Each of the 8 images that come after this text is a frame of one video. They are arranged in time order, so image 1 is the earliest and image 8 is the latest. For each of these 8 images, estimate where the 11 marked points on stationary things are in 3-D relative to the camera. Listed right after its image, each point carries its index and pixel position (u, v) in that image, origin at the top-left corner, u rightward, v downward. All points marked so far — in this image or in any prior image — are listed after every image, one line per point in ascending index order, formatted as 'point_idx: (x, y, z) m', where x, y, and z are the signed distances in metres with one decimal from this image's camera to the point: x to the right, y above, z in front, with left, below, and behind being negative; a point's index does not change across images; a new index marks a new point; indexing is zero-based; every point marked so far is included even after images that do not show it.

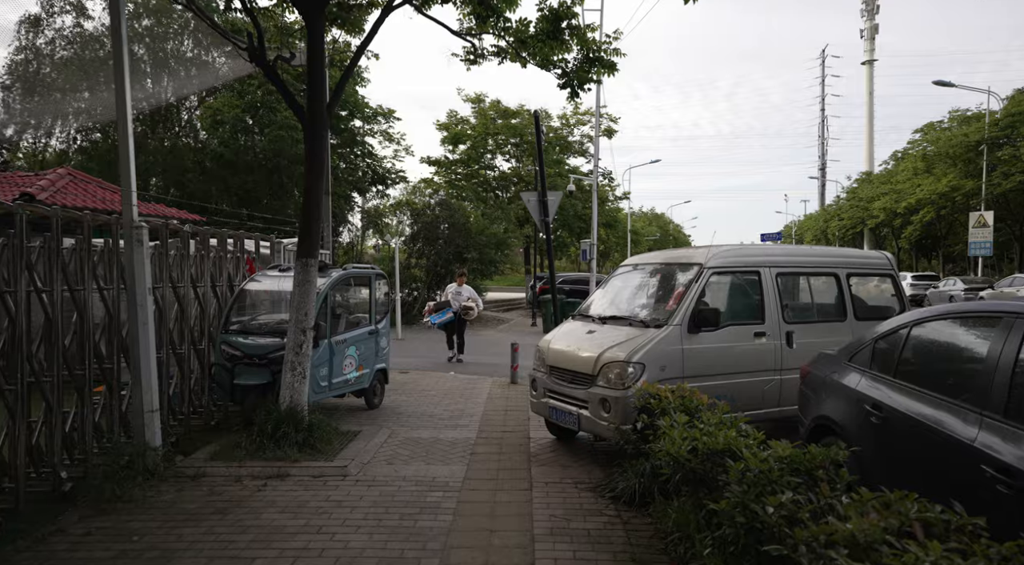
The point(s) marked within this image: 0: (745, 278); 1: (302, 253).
0: (+2.1, +0.1, +6.4) m
1: (-1.9, +0.3, +6.5) m
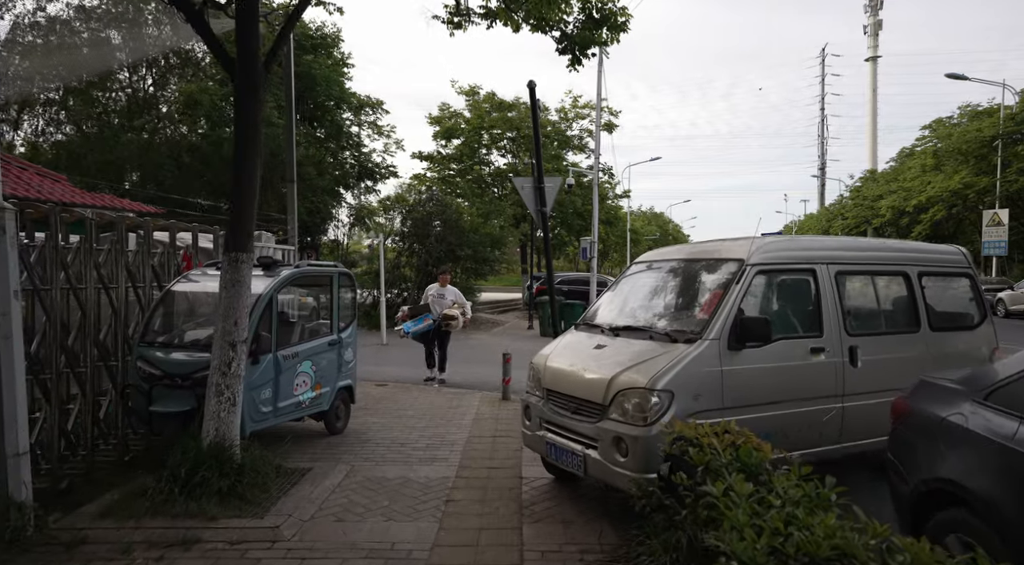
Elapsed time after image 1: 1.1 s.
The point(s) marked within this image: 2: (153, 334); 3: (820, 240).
0: (+2.0, 0.0, +5.0) m
1: (-2.0, +0.3, +5.1) m
2: (-3.0, -0.4, +6.0) m
3: (+2.3, +0.3, +5.3) m
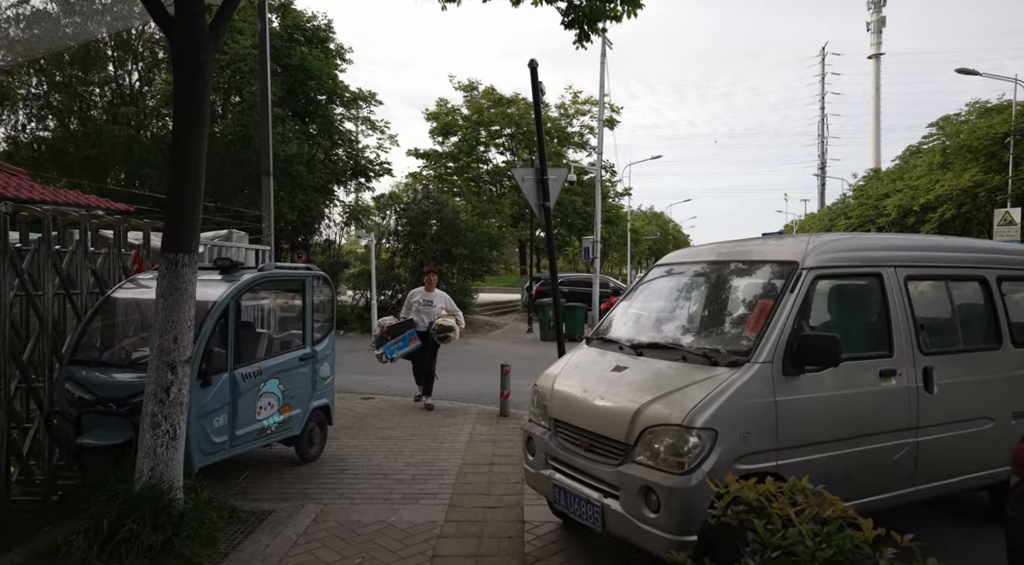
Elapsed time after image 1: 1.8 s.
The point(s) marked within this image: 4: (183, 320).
0: (+2.0, 0.0, +4.1) m
1: (-2.0, +0.2, +4.2) m
2: (-3.0, -0.5, +5.1) m
3: (+2.3, +0.3, +4.4) m
4: (-2.0, -0.2, +4.3) m
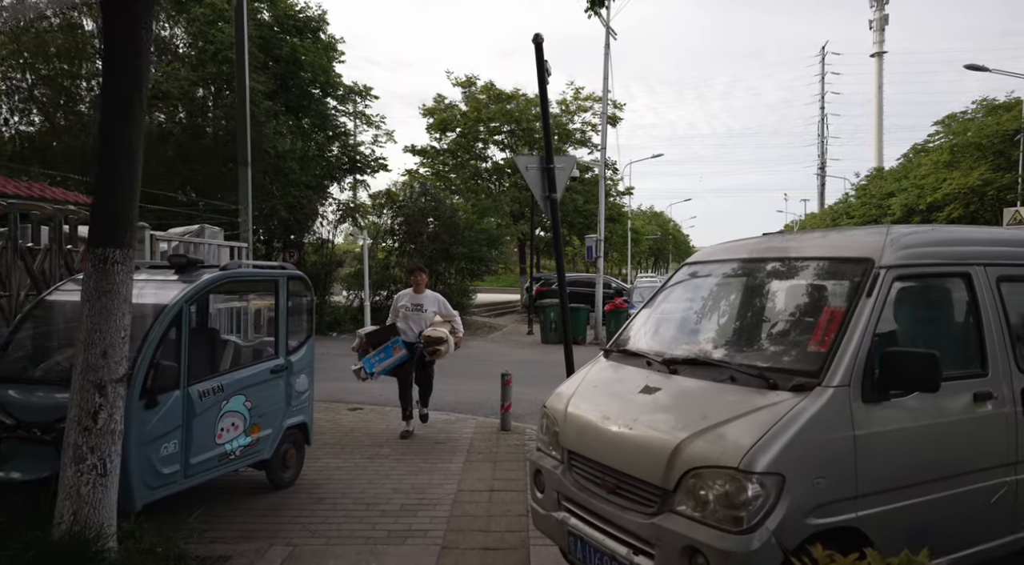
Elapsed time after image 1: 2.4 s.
0: (+2.0, 0.0, +3.4) m
1: (-2.0, +0.2, +3.5) m
2: (-3.0, -0.5, +4.3) m
3: (+2.3, +0.3, +3.6) m
4: (-1.9, -0.2, +3.5) m
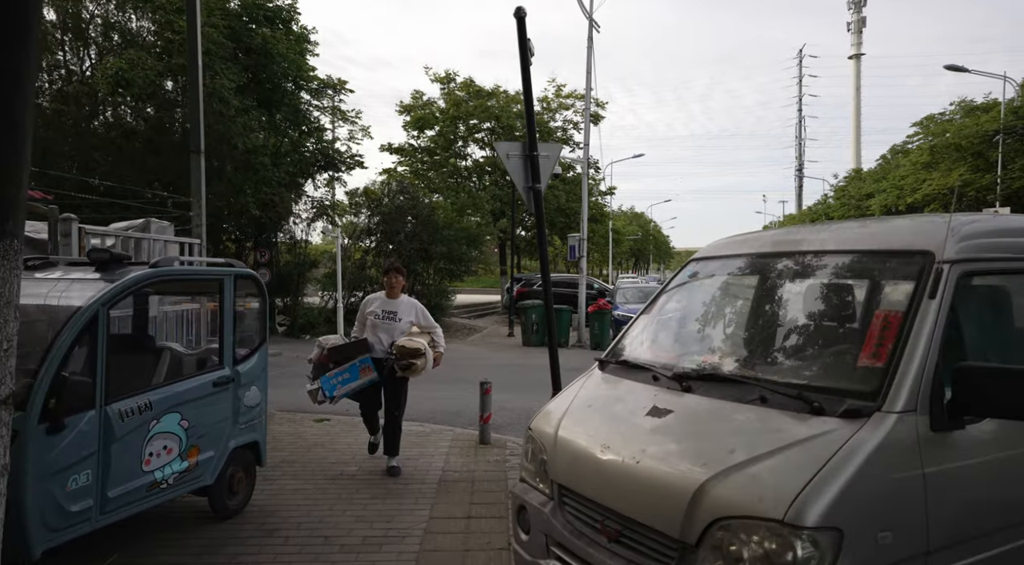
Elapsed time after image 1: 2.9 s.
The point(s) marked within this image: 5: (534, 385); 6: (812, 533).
0: (+1.9, 0.0, +2.8) m
1: (-2.1, +0.2, +2.8) m
2: (-3.1, -0.5, +3.6) m
3: (+2.2, +0.3, +3.1) m
4: (-2.0, -0.2, +2.8) m
5: (+0.3, -1.6, +11.4) m
6: (+0.8, -0.7, +2.0) m
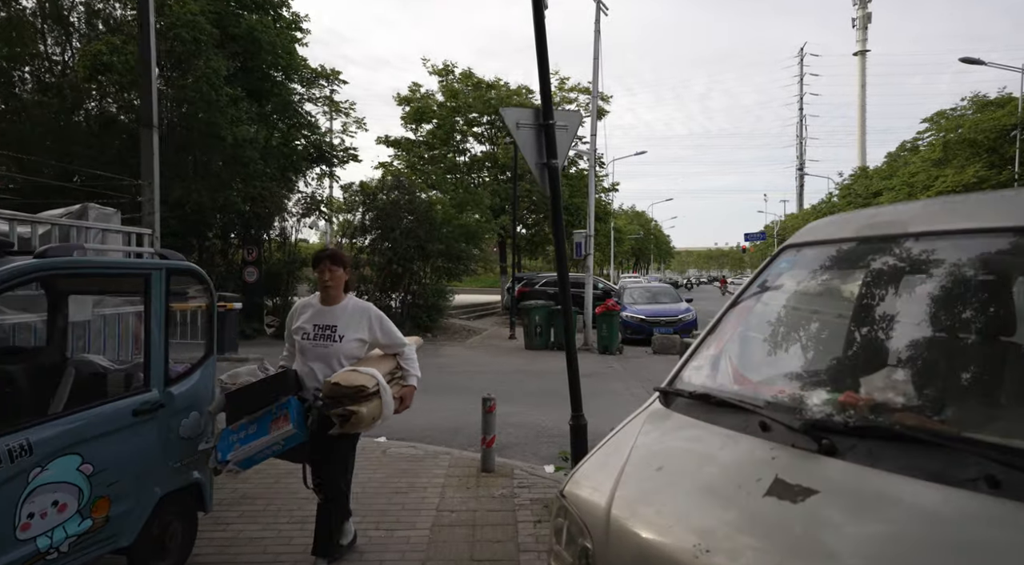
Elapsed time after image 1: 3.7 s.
0: (+2.0, 0.0, +1.7) m
1: (-2.0, +0.3, +1.7) m
2: (-3.0, -0.5, +2.5) m
3: (+2.3, +0.3, +2.0) m
4: (-1.9, -0.2, +1.7) m
5: (+0.4, -1.6, +10.3) m
6: (+0.9, -0.7, +0.9) m
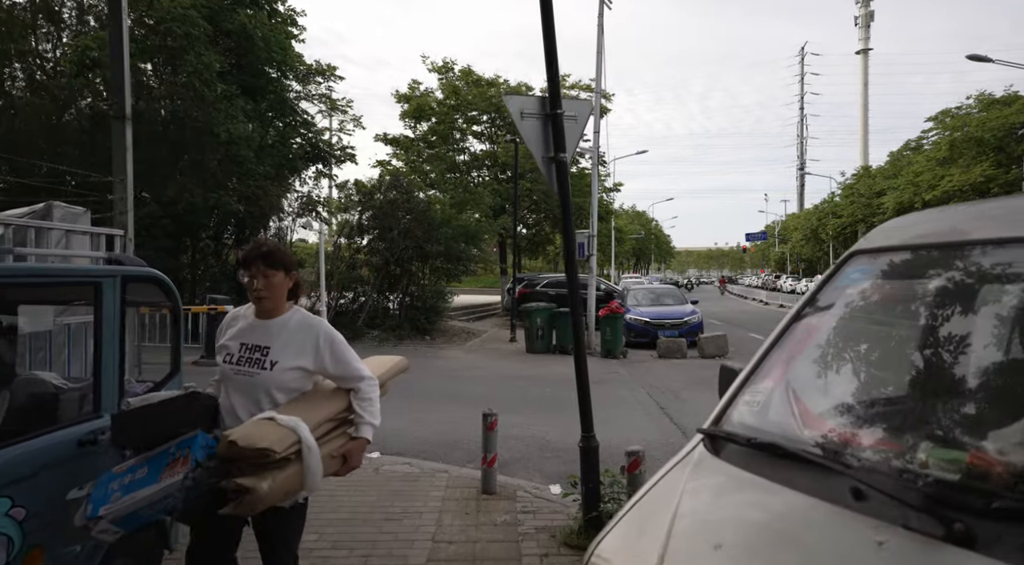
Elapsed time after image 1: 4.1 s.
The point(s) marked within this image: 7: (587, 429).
0: (+2.0, 0.0, +1.2) m
1: (-2.0, +0.2, +1.2) m
2: (-3.0, -0.5, +2.0) m
3: (+2.3, +0.2, +1.5) m
4: (-1.9, -0.2, +1.2) m
5: (+0.4, -1.7, +9.8) m
6: (+0.9, -0.7, +0.4) m
7: (+0.5, -0.9, +4.5) m
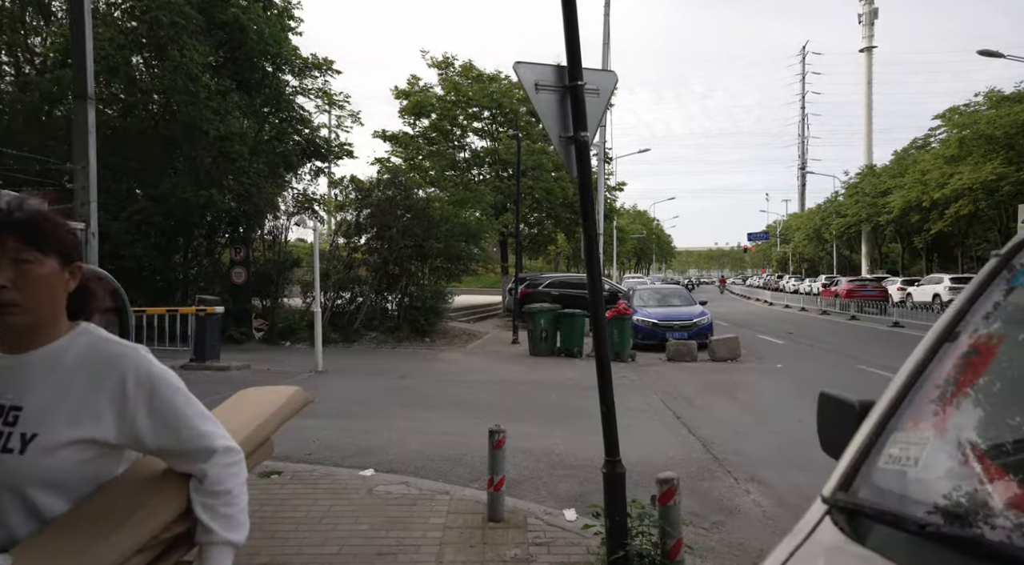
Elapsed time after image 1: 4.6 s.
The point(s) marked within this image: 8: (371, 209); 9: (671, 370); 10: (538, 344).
0: (+2.1, 0.0, +0.6) m
1: (-1.9, +0.2, +0.6) m
2: (-2.9, -0.5, +1.4) m
3: (+2.4, +0.2, +0.9) m
4: (-1.8, -0.2, +0.6) m
5: (+0.5, -1.6, +9.2) m
6: (+1.0, -0.7, -0.2) m
7: (+0.5, -0.9, +3.9) m
8: (-3.9, +2.0, +19.5) m
9: (+3.0, -1.6, +13.4) m
10: (+0.6, -1.4, +15.8) m
